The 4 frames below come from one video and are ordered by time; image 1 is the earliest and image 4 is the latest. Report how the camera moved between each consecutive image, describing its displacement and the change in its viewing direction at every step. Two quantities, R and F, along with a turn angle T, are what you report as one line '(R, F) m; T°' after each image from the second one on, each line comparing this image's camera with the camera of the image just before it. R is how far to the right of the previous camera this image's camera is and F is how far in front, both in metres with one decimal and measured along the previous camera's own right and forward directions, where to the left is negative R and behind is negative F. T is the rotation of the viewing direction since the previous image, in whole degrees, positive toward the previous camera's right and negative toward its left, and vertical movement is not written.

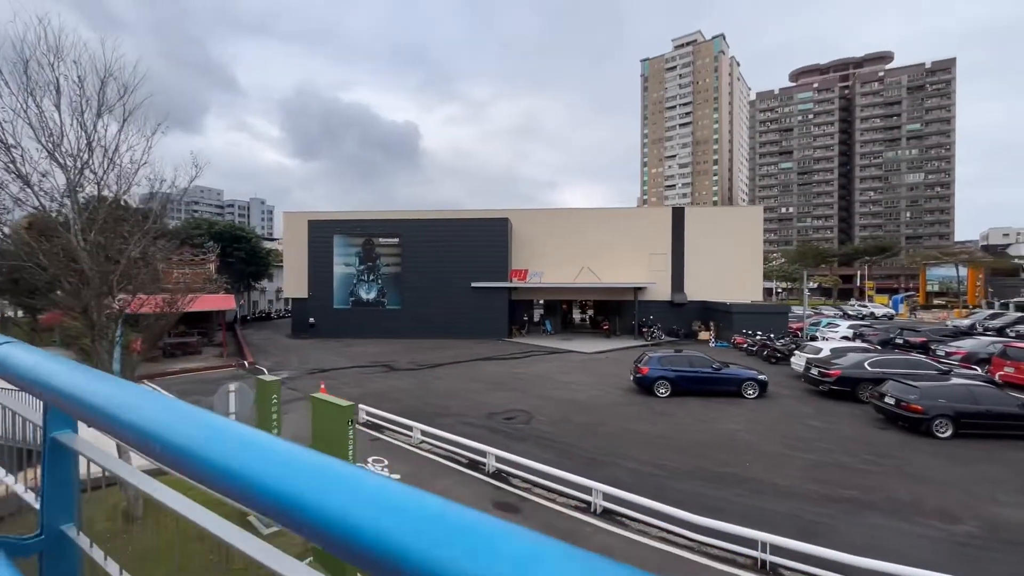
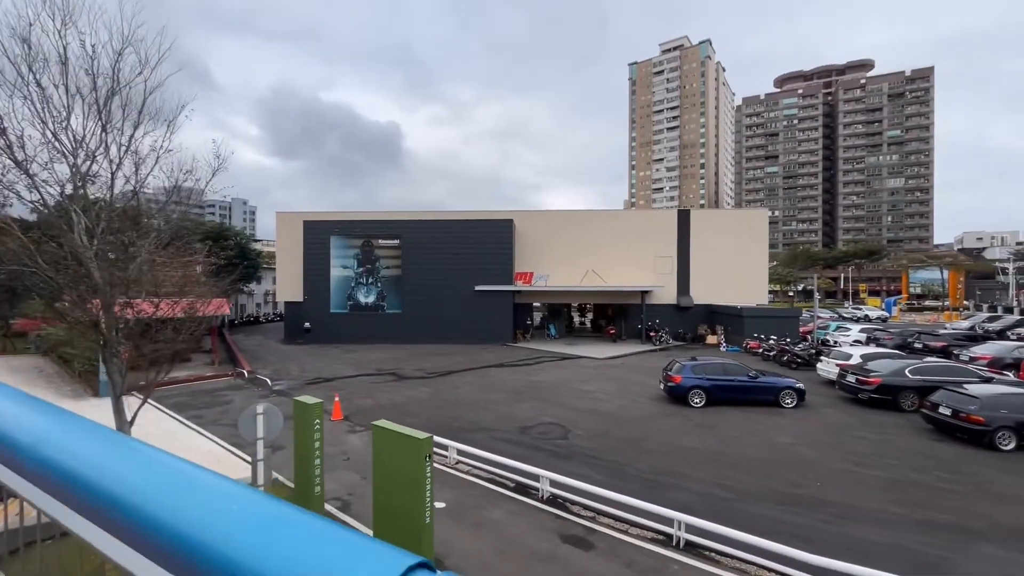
(-0.8, +0.6) m; +2°
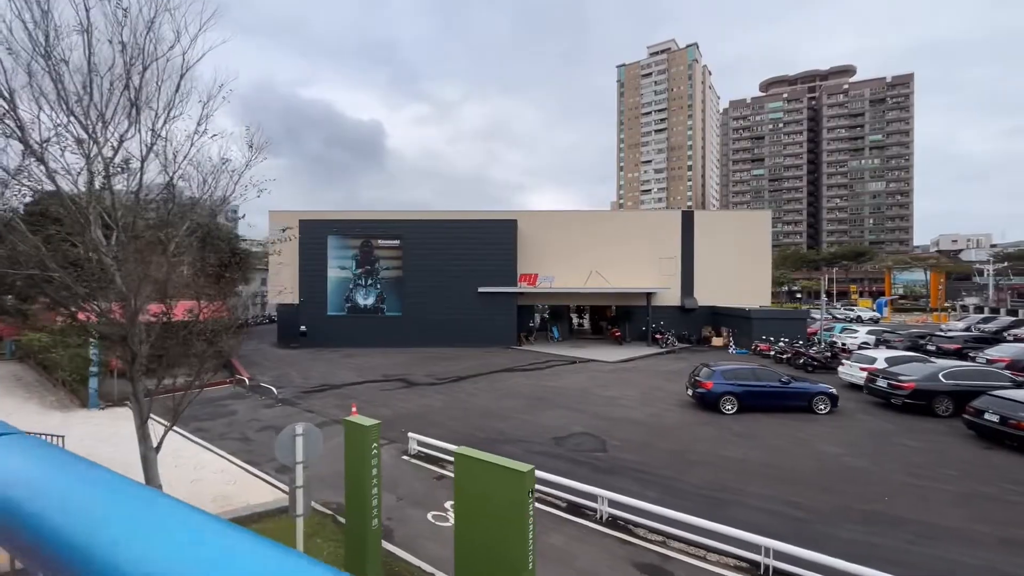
(-0.7, +0.5) m; +2°
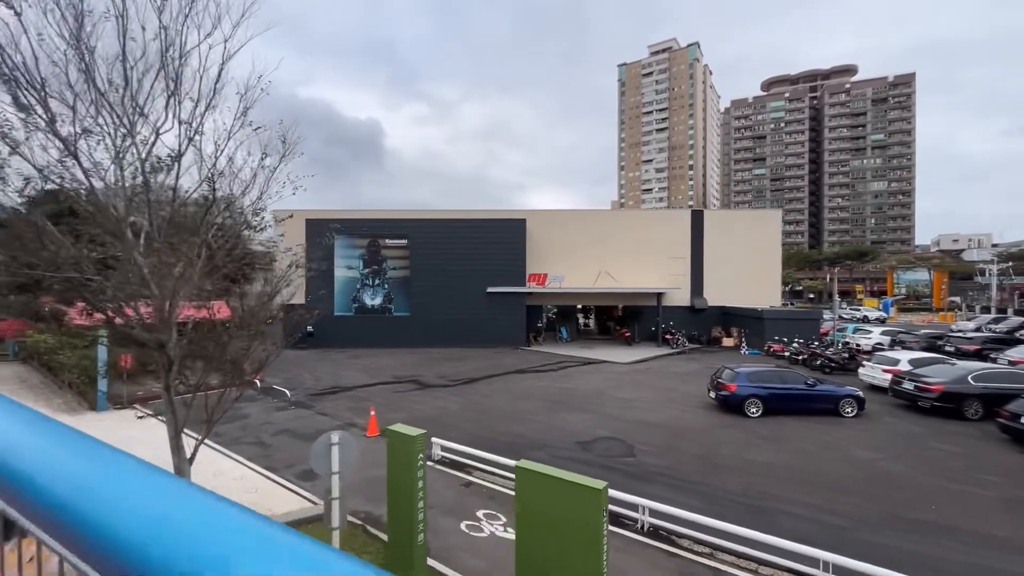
(-0.4, +0.2) m; 0°
